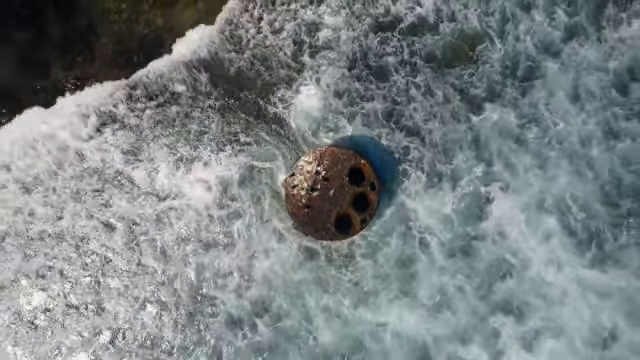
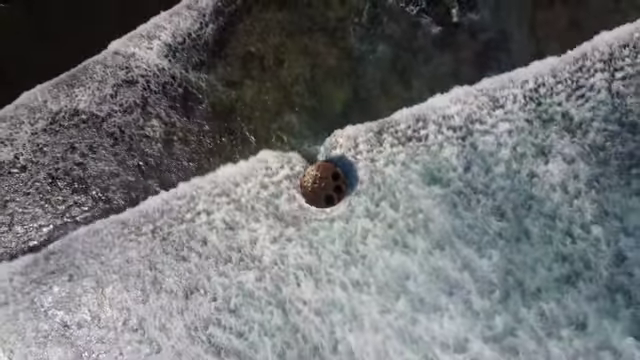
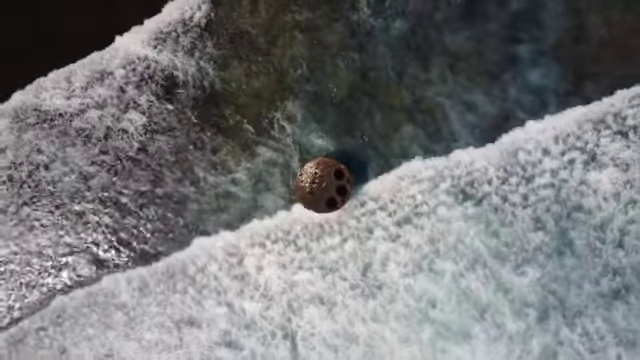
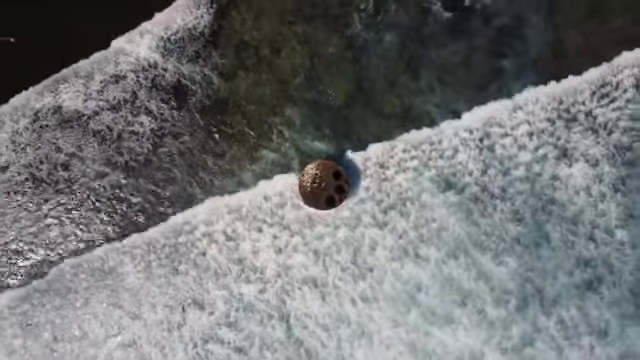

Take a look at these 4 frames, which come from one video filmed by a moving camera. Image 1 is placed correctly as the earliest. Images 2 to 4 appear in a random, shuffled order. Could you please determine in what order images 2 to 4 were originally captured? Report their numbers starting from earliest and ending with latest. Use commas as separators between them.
3, 4, 2
